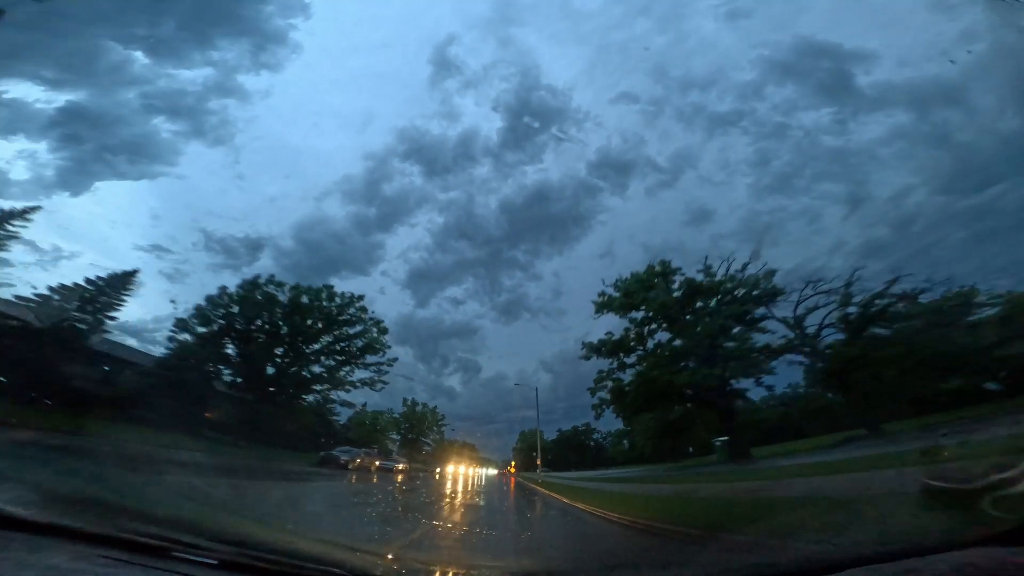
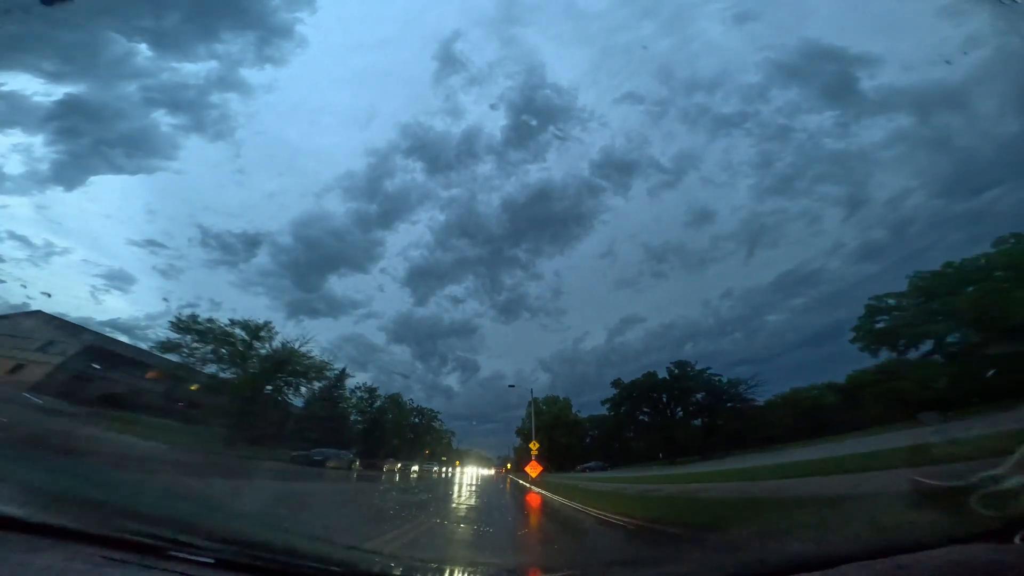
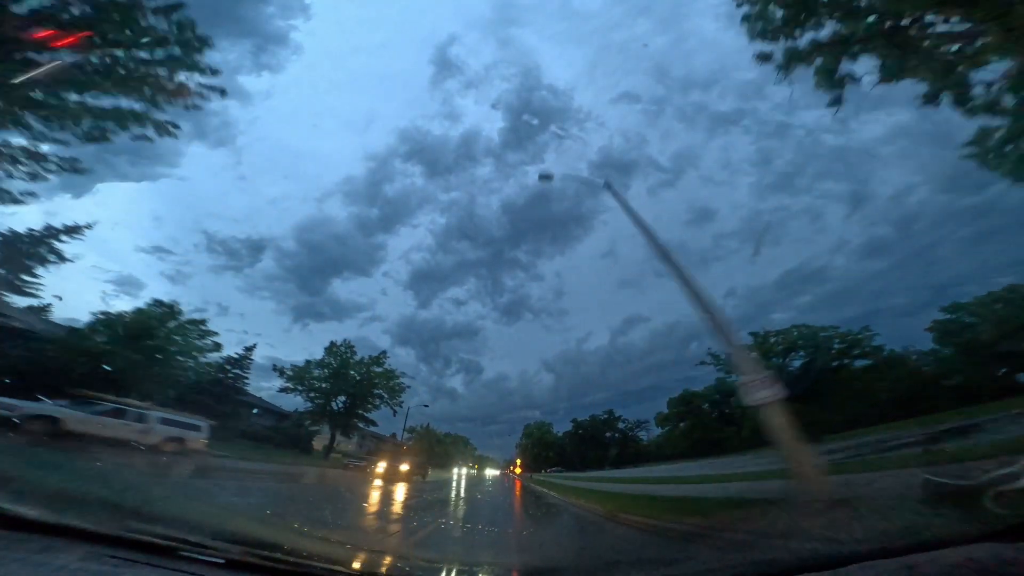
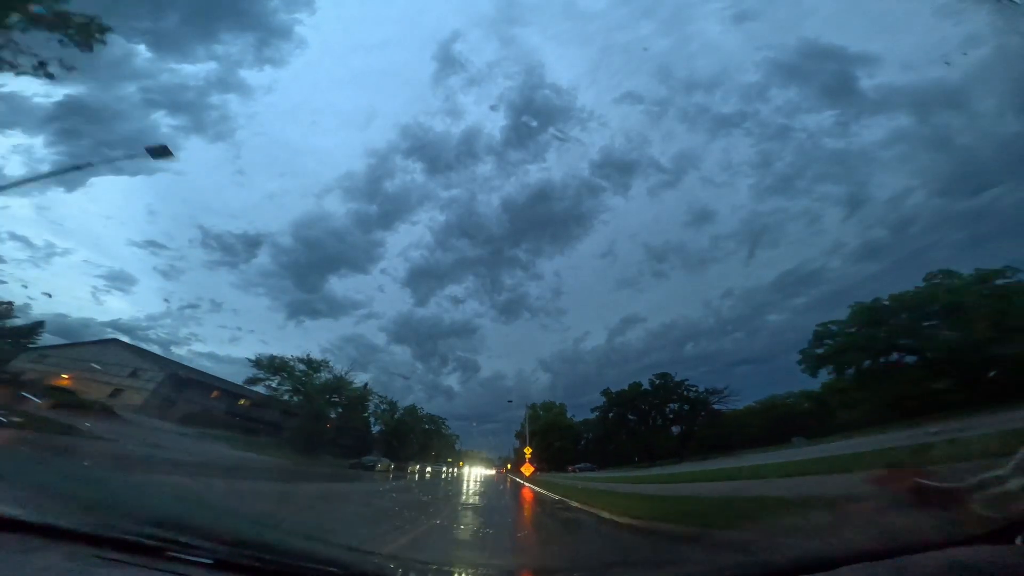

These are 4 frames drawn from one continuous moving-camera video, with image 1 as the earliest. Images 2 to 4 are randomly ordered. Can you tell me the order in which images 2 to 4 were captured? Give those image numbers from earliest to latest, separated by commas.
3, 4, 2
